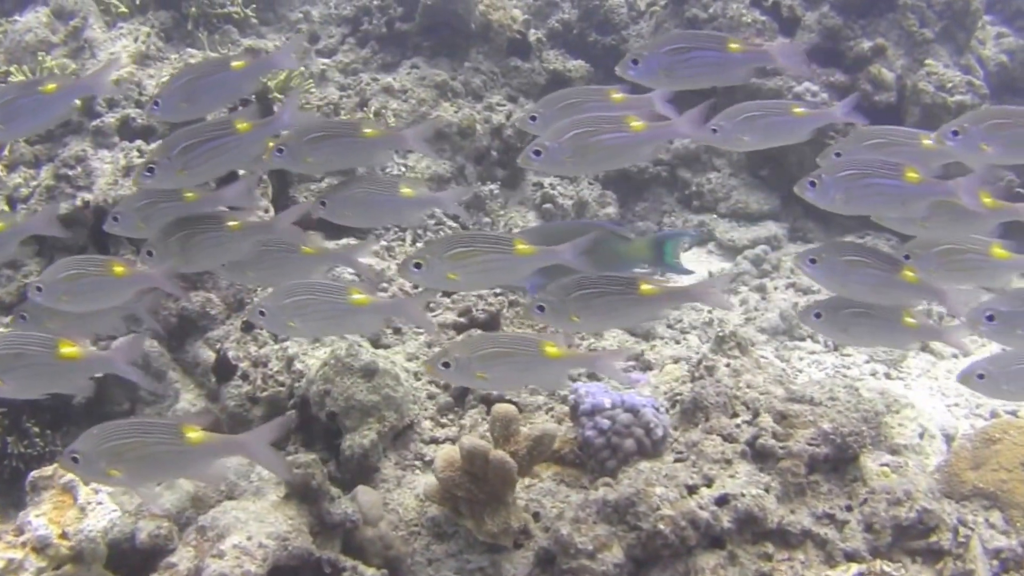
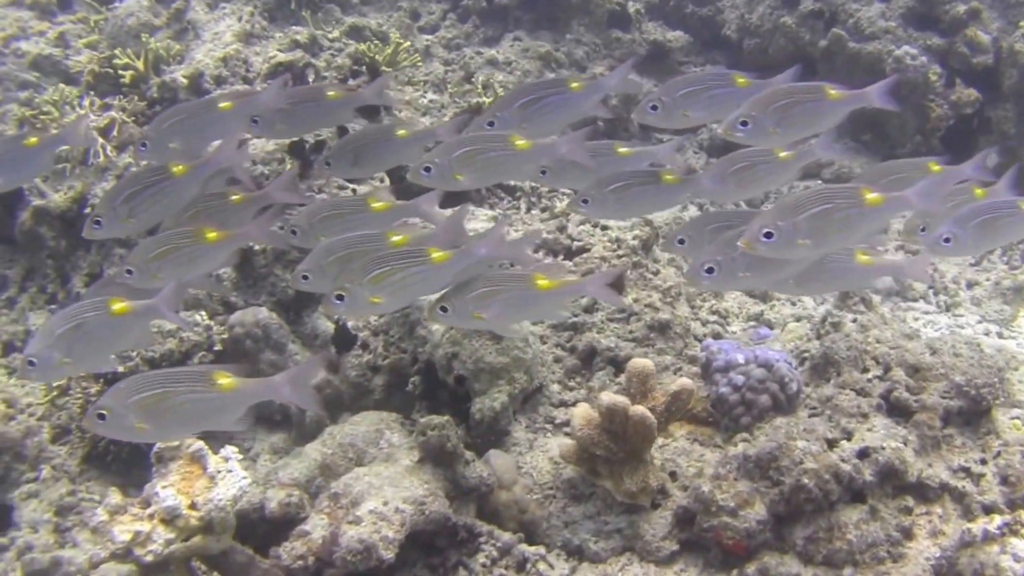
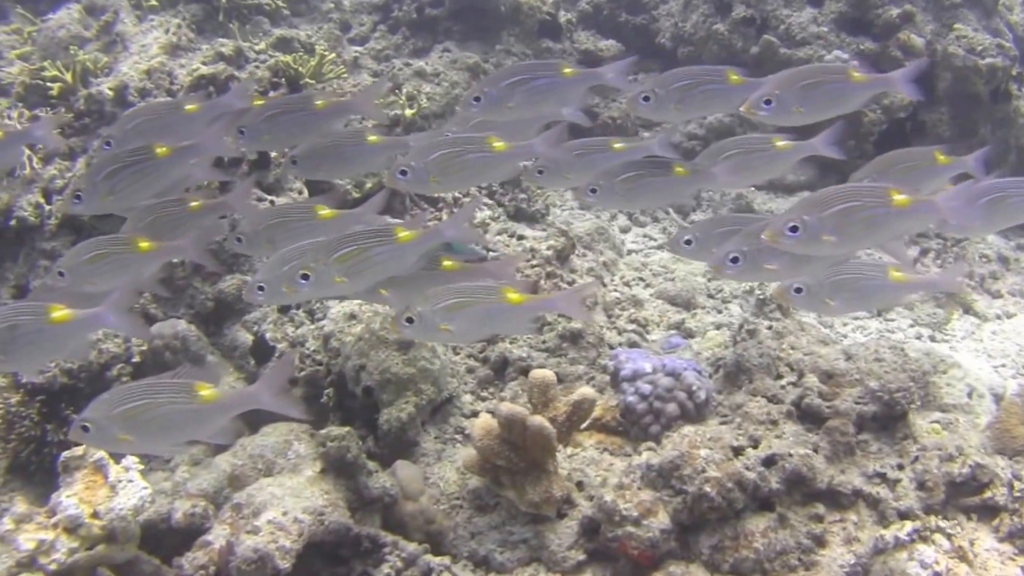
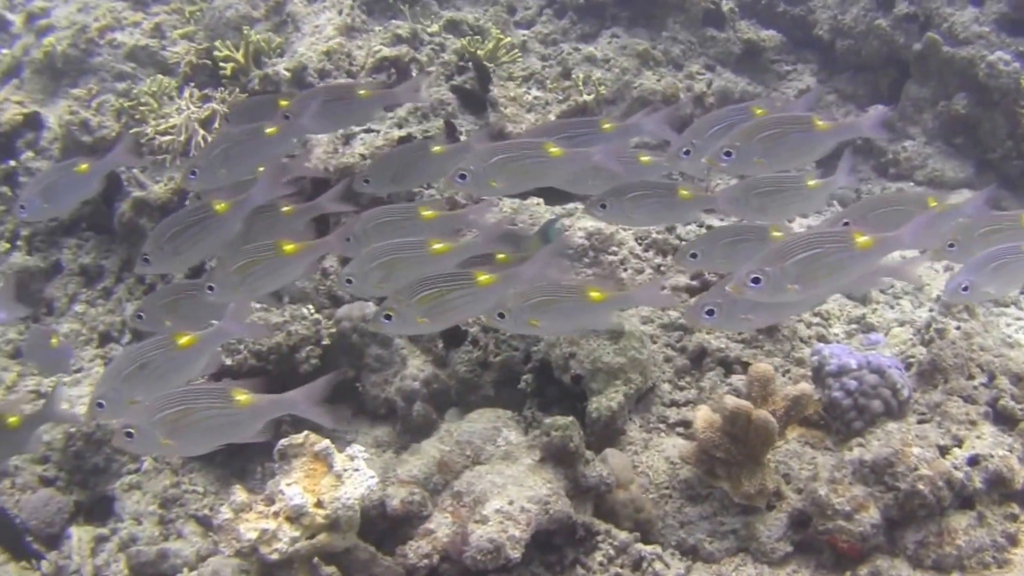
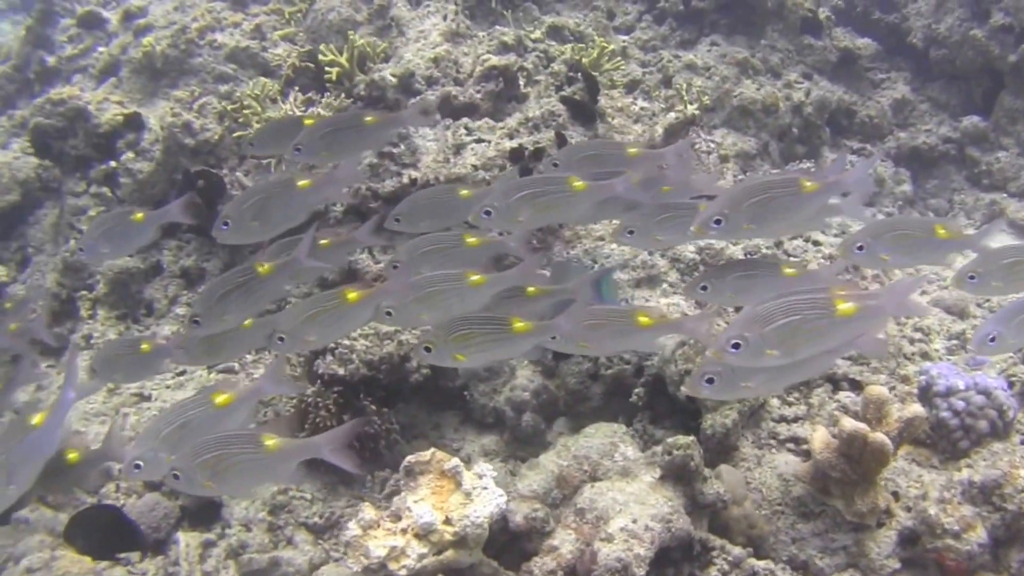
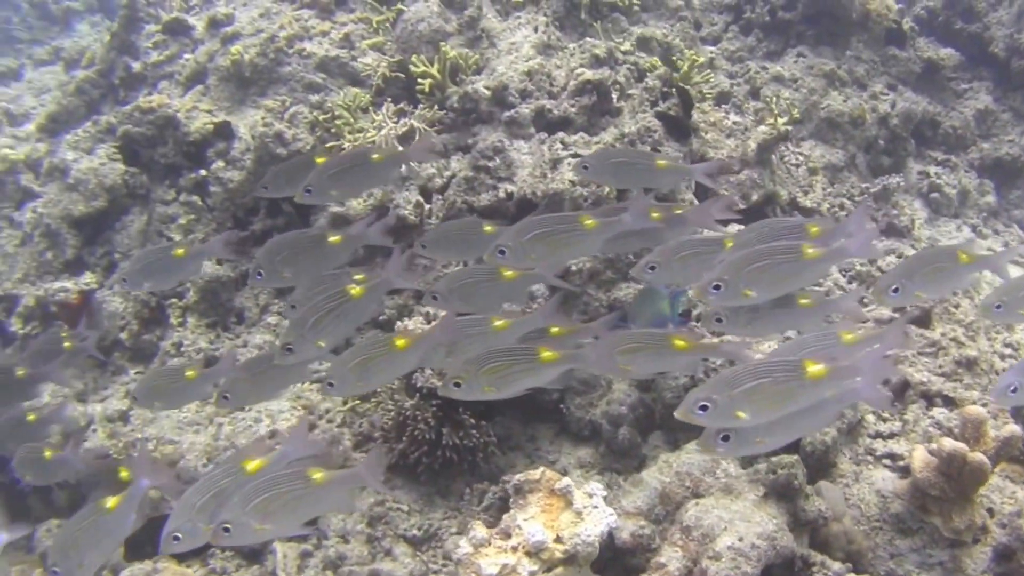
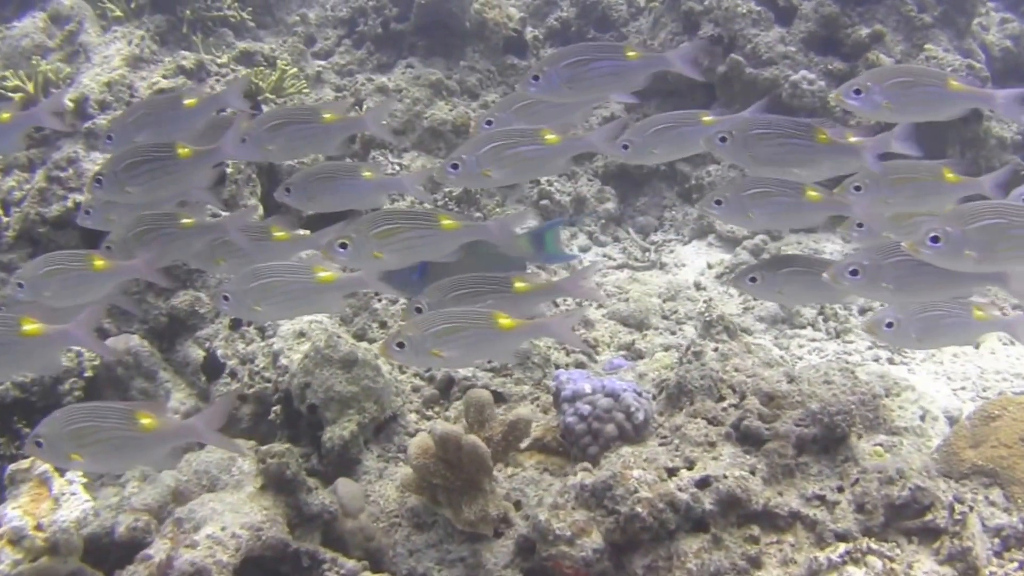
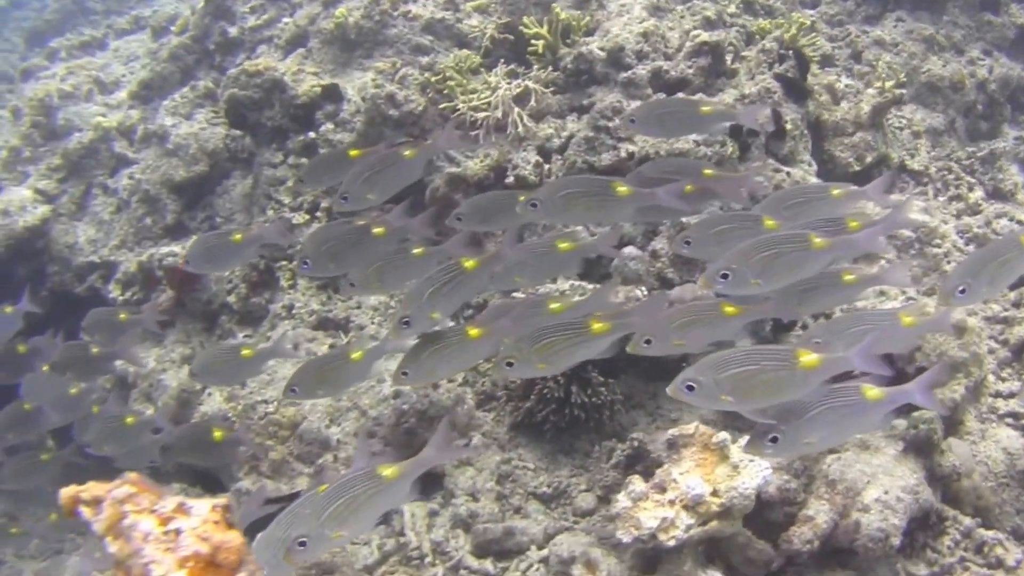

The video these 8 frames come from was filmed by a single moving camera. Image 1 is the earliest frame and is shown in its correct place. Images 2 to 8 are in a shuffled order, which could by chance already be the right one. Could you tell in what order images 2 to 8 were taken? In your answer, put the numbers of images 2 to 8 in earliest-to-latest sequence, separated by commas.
7, 3, 2, 4, 5, 6, 8
